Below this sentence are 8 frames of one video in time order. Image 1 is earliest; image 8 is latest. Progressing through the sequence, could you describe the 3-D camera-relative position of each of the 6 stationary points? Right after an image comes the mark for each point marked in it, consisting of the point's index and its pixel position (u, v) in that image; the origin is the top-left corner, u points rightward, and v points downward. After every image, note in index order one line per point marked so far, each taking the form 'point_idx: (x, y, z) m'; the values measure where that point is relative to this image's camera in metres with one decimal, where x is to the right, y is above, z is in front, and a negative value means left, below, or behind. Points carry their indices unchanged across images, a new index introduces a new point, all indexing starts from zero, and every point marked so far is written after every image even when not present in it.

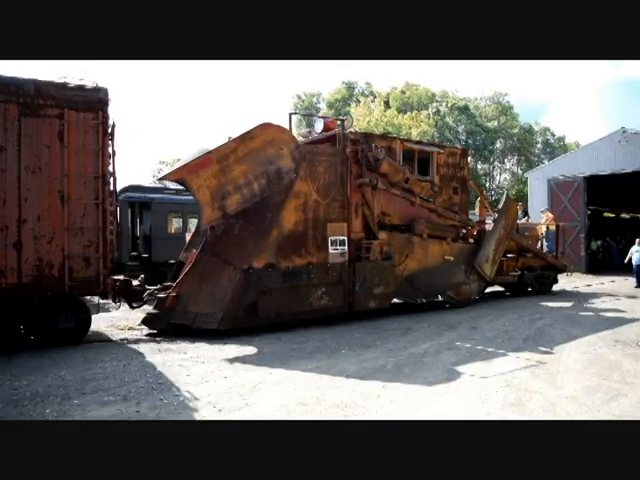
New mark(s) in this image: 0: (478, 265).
0: (+3.5, -0.5, +13.6) m
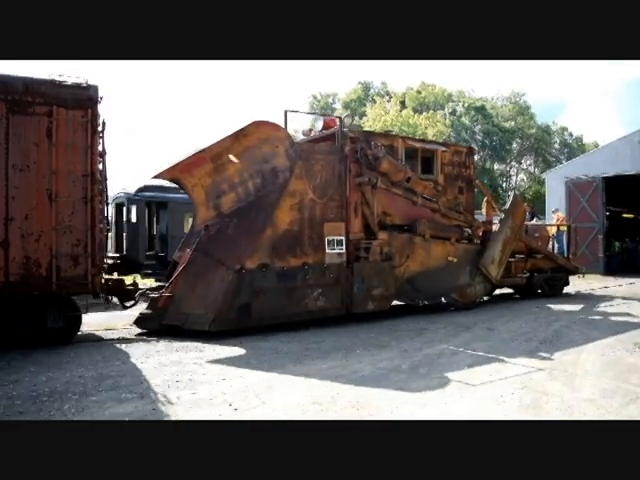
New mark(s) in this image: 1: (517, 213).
0: (+3.5, -0.6, +13.3) m
1: (+4.5, +0.6, +14.1) m
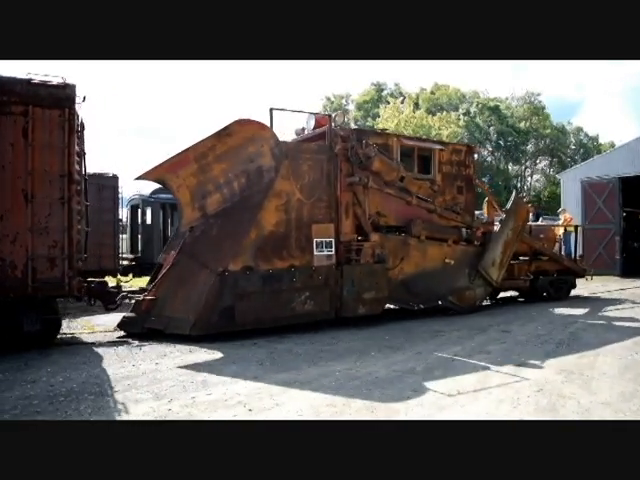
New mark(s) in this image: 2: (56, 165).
0: (+3.4, -0.6, +12.9) m
1: (+4.3, +0.6, +13.6) m
2: (-3.7, +1.1, +8.8) m
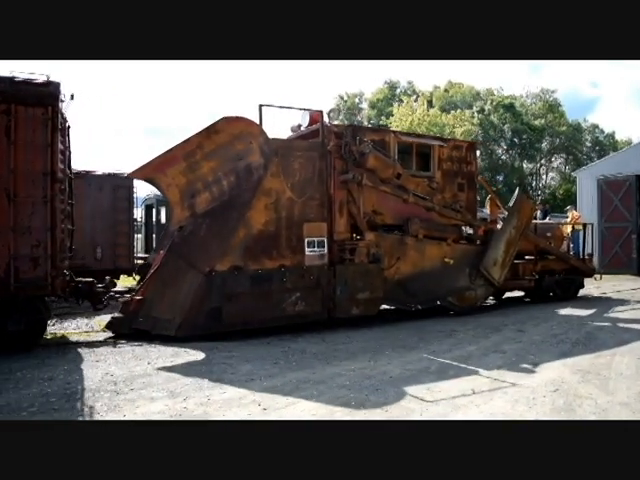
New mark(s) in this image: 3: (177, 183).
0: (+3.3, -0.6, +12.5) m
1: (+4.3, +0.6, +13.3) m
2: (-3.9, +1.1, +8.6) m
3: (-2.2, +0.9, +9.4) m
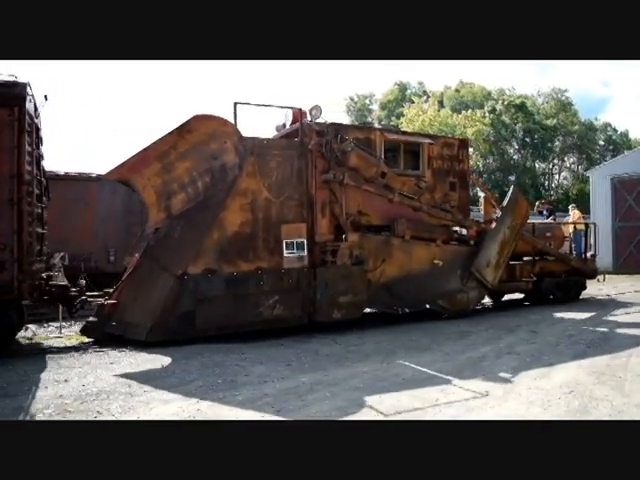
0: (+3.0, -0.6, +12.1) m
1: (+4.0, +0.6, +12.9) m
2: (-4.2, +1.0, +8.4) m
3: (-2.5, +0.8, +9.2) m
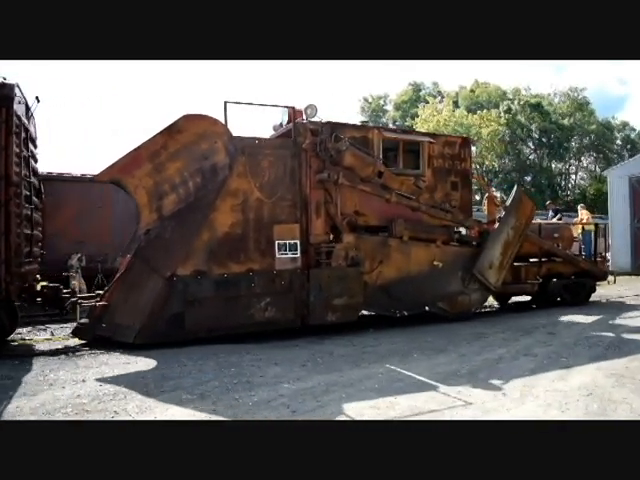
0: (+3.0, -0.6, +11.9) m
1: (+4.0, +0.6, +12.6) m
2: (-4.3, +1.0, +8.3) m
3: (-2.6, +0.8, +9.0) m
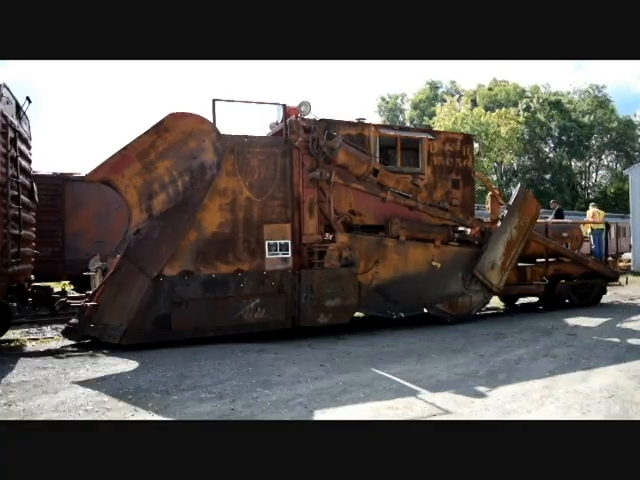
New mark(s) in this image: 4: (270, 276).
0: (+3.0, -0.6, +11.6) m
1: (+4.0, +0.6, +12.3) m
2: (-4.5, +1.0, +8.3) m
3: (-2.7, +0.8, +8.9) m
4: (-0.7, -0.5, +9.3) m
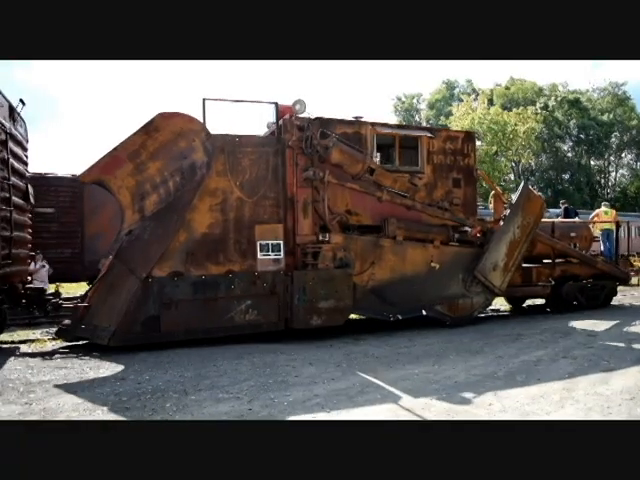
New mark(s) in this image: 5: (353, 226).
0: (+2.9, -0.6, +11.4) m
1: (+4.0, +0.6, +12.0) m
2: (-4.6, +1.0, +8.2) m
3: (-2.9, +0.8, +8.9) m
4: (-0.8, -0.5, +9.2) m
5: (+0.5, +0.2, +10.3) m
